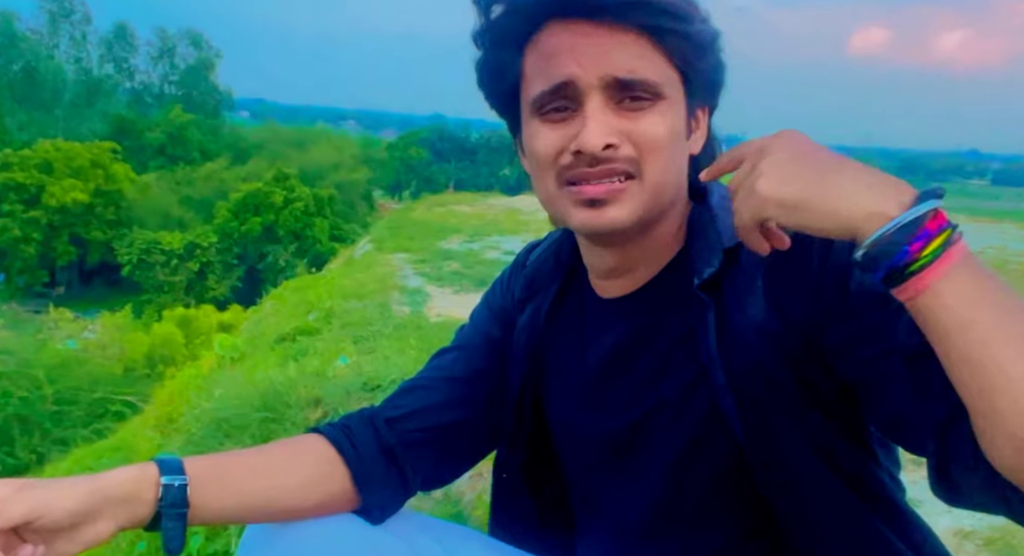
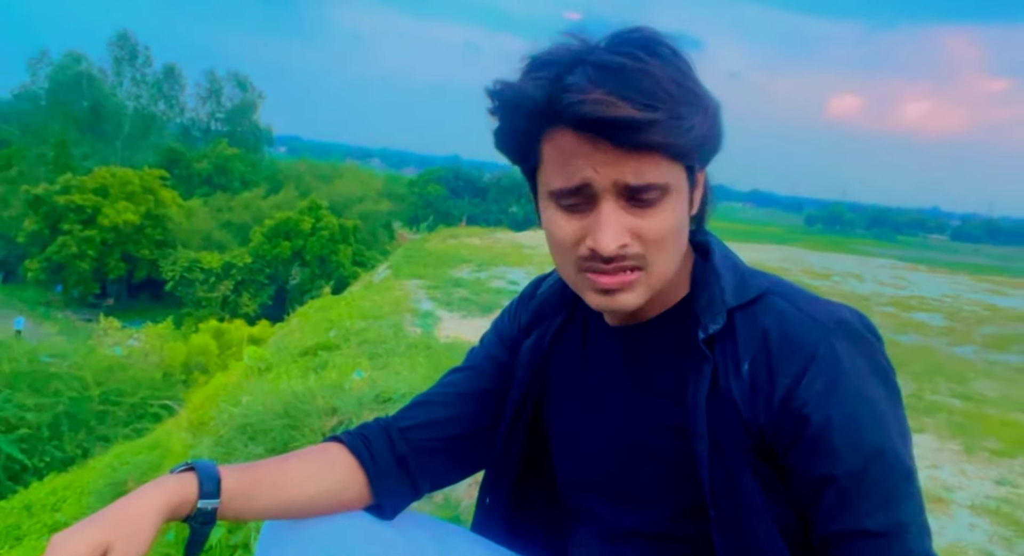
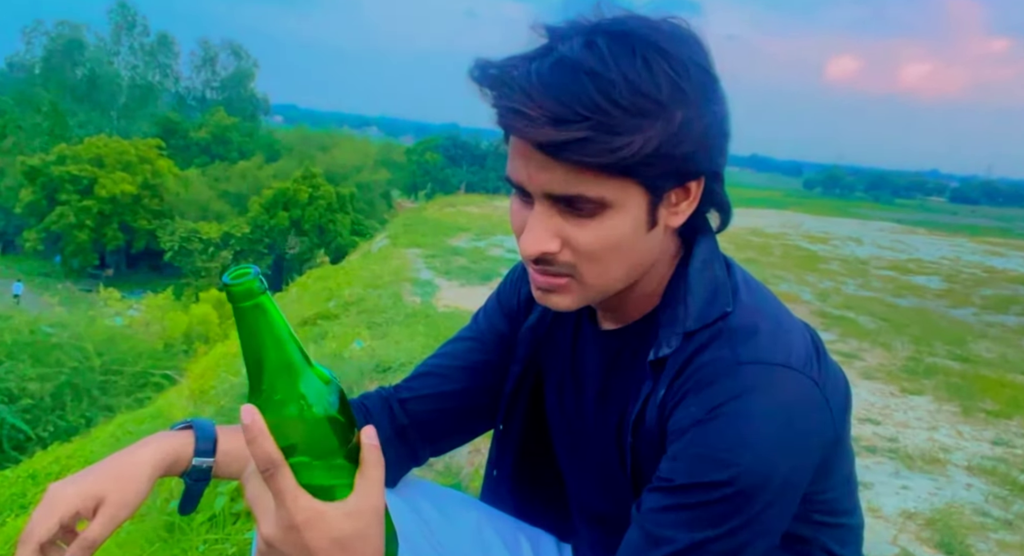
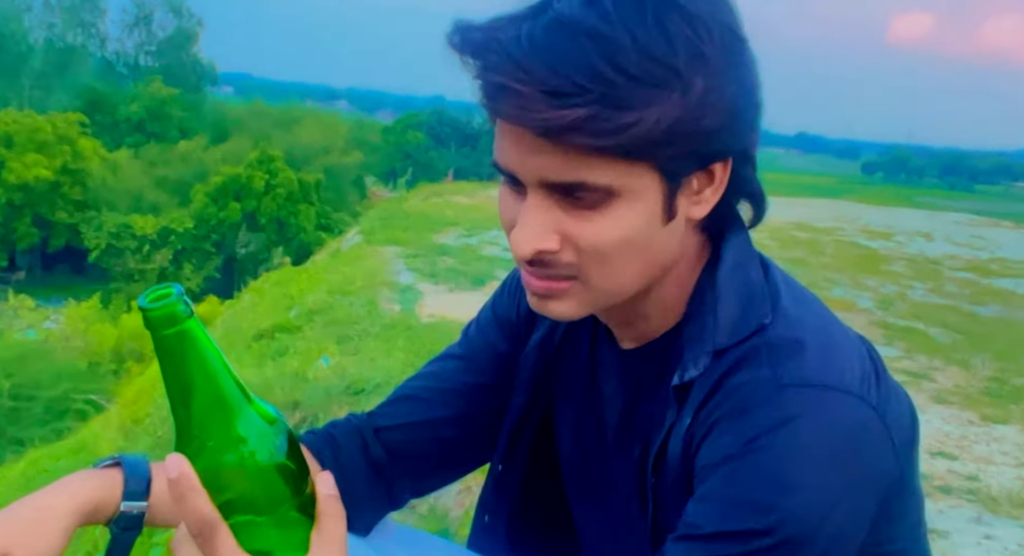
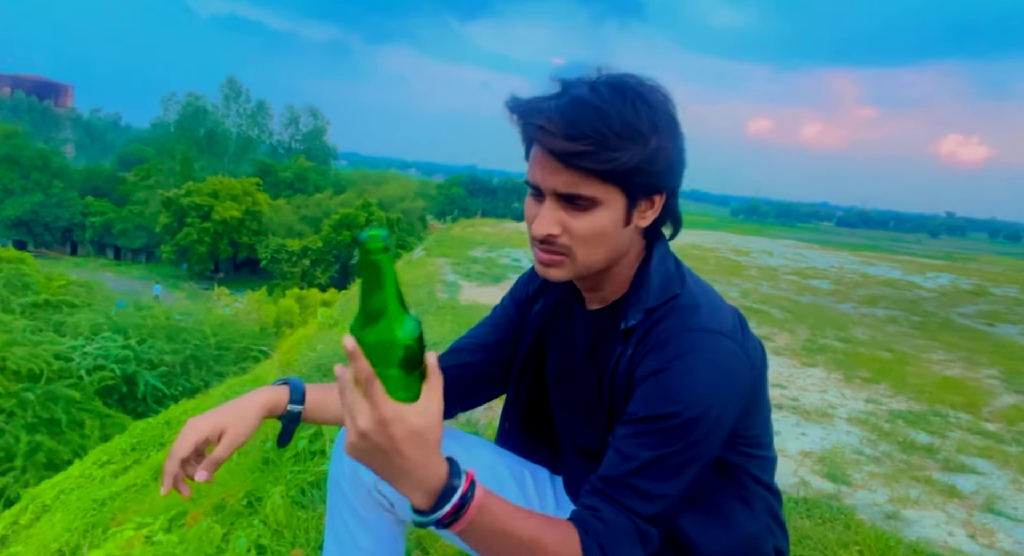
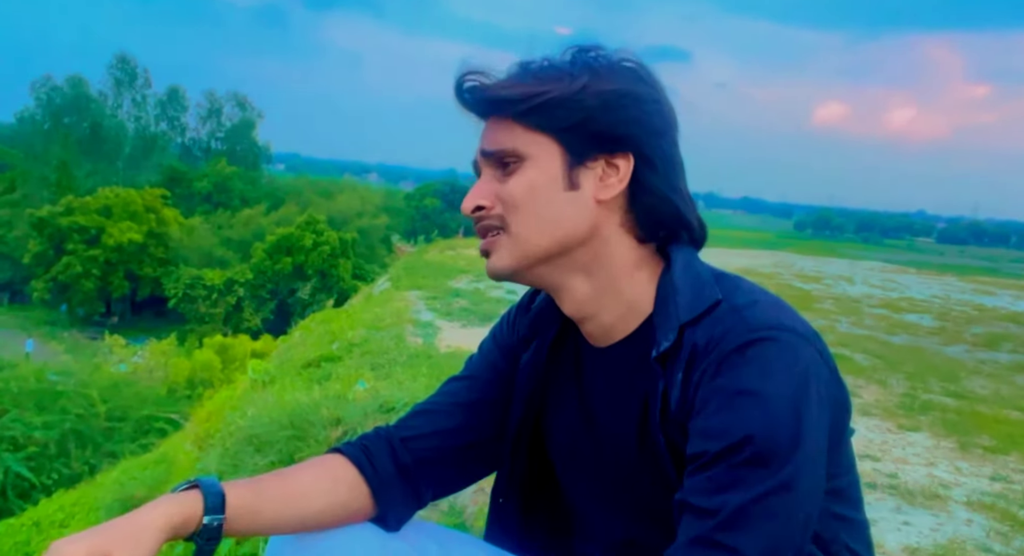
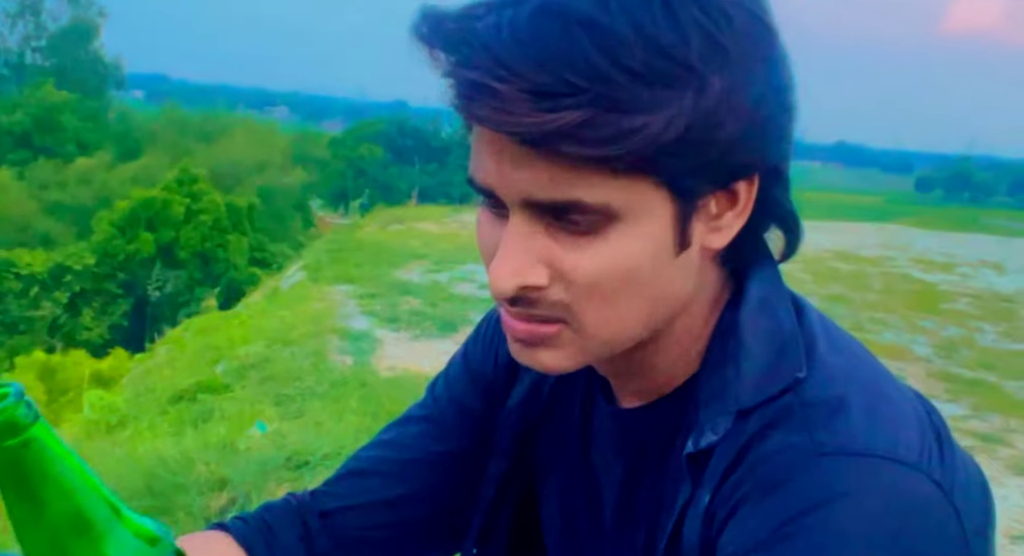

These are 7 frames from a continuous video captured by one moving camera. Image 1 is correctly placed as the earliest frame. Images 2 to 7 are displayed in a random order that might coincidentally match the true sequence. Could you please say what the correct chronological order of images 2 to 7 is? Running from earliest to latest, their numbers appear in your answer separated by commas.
6, 2, 5, 3, 4, 7
